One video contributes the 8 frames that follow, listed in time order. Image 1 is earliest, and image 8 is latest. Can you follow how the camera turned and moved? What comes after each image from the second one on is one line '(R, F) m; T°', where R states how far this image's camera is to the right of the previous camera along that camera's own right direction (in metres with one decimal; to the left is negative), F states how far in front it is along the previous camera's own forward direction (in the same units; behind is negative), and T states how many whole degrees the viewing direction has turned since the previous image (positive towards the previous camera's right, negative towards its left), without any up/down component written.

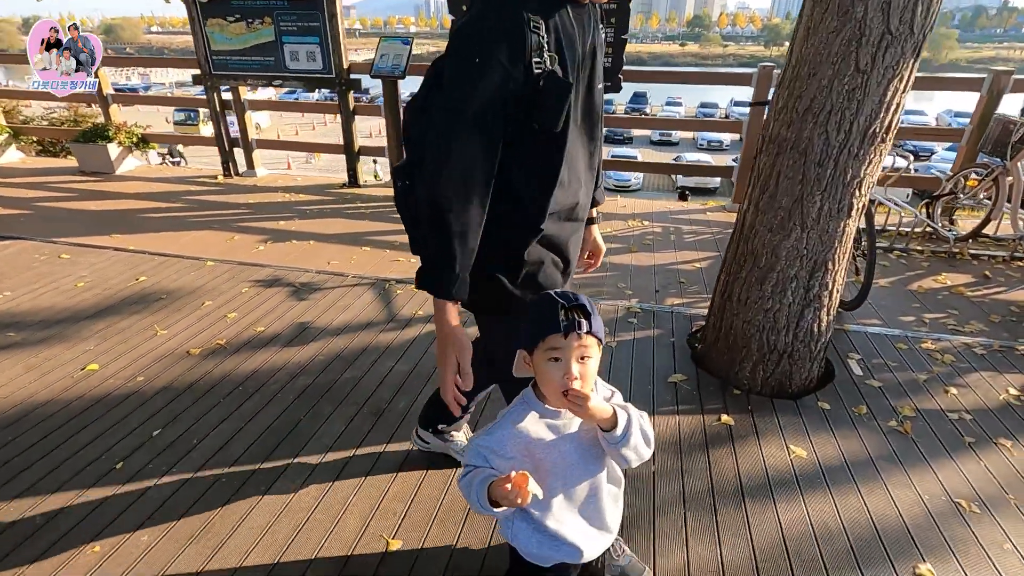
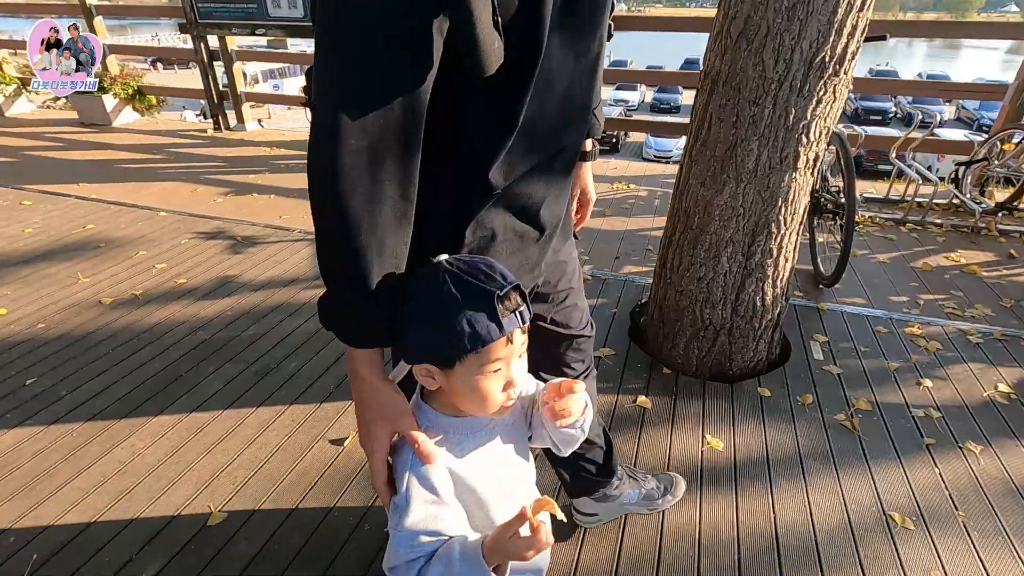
(+0.9, +0.5) m; -5°
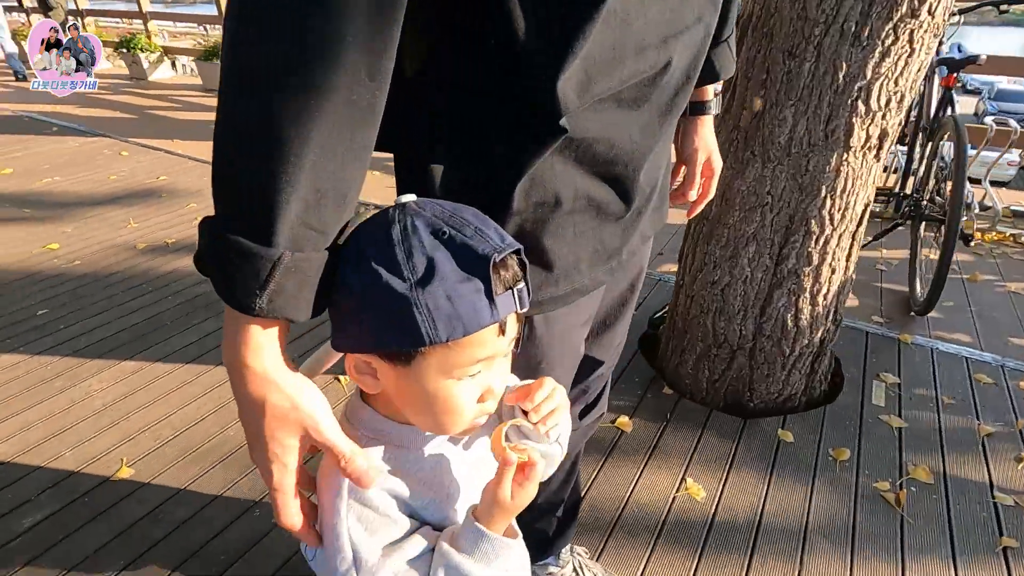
(+0.7, +0.6) m; -12°
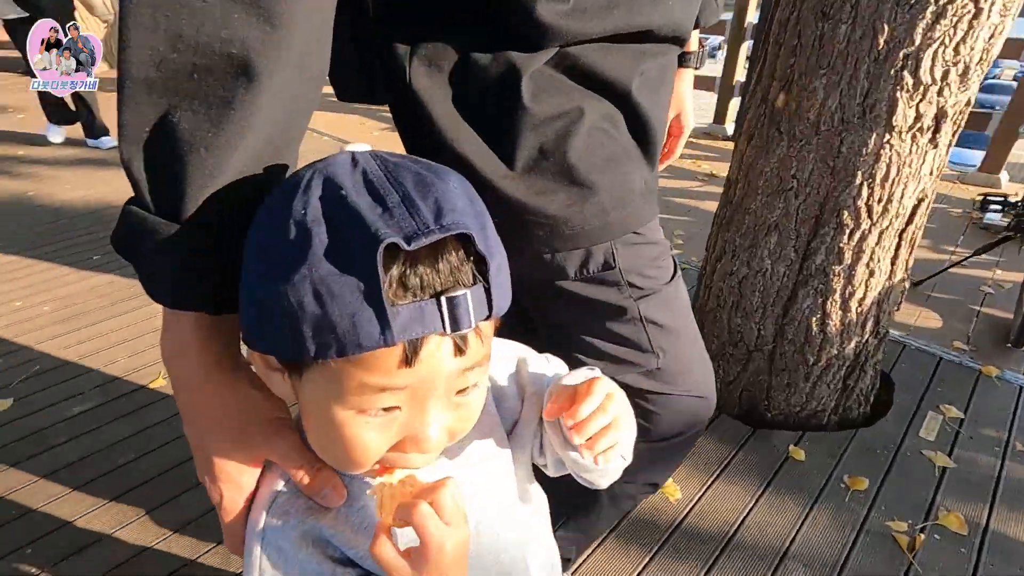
(+0.5, +0.1) m; -12°
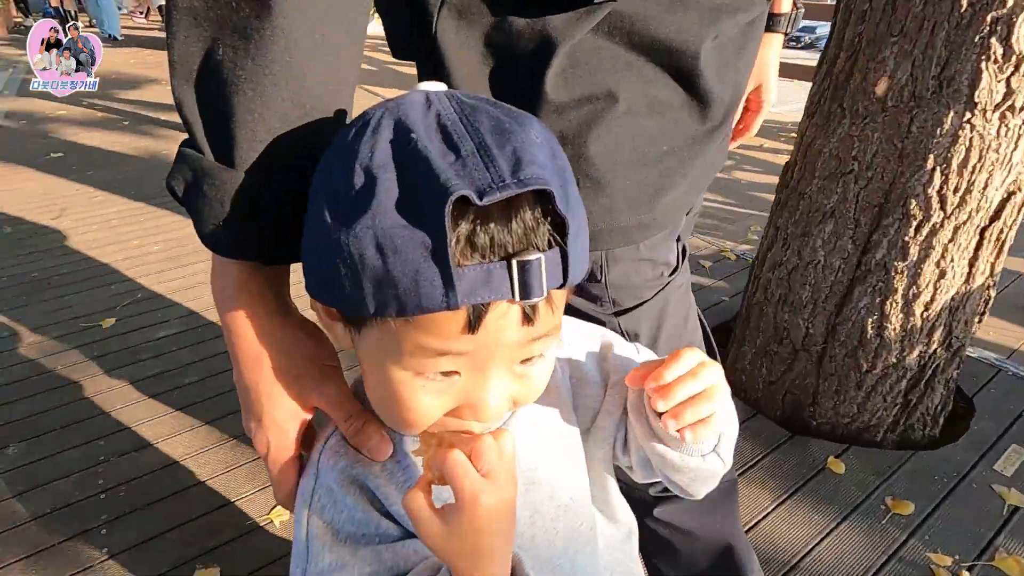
(+0.3, +0.1) m; -10°
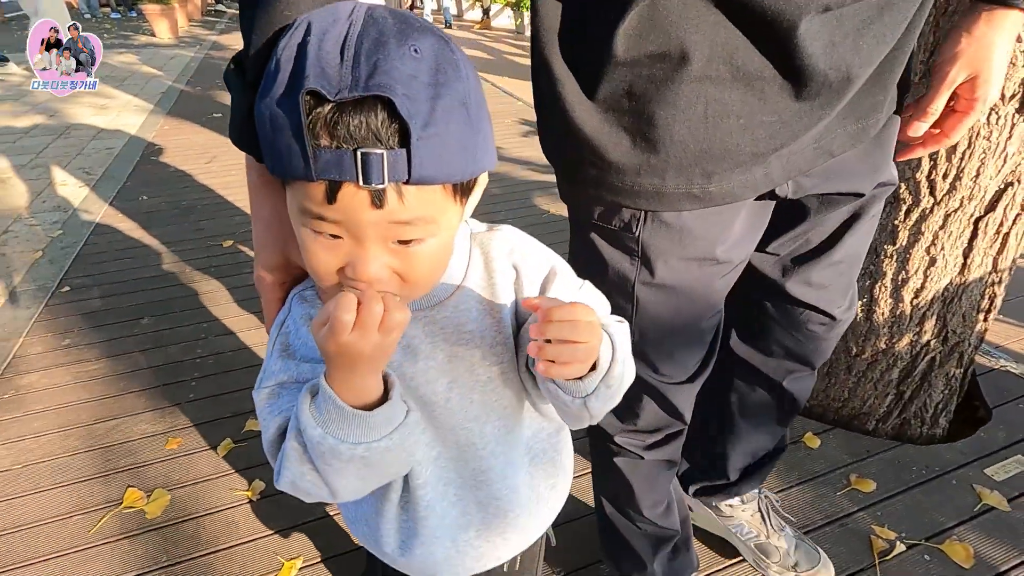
(+0.4, -0.2) m; -11°
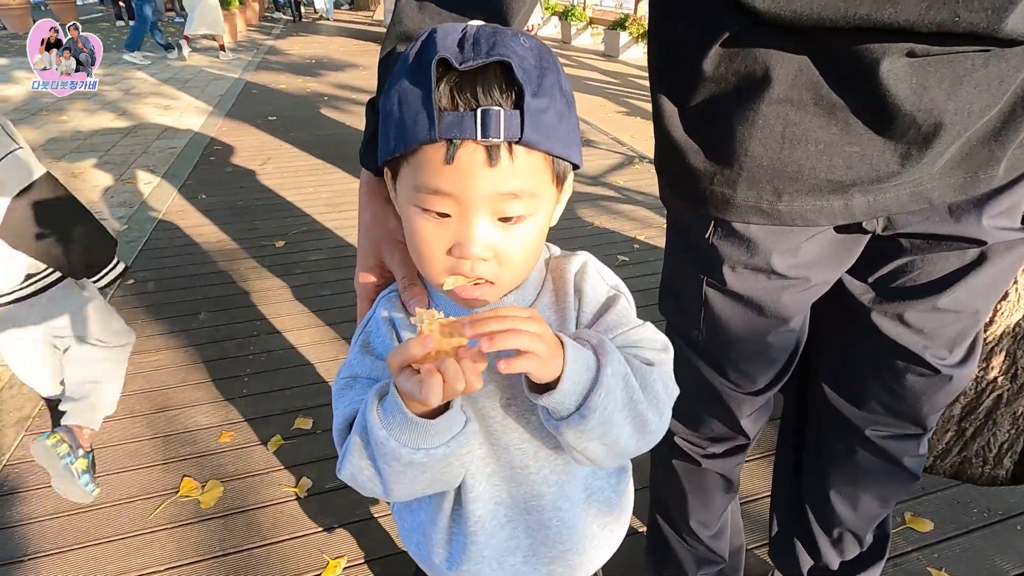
(0.0, 0.0) m; -3°
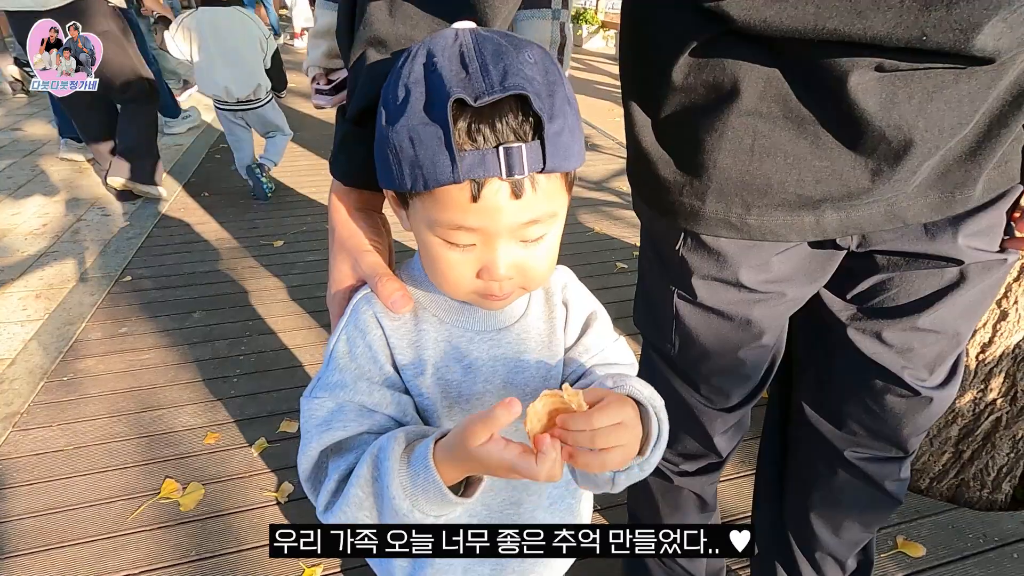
(+0.1, 0.0) m; -1°
